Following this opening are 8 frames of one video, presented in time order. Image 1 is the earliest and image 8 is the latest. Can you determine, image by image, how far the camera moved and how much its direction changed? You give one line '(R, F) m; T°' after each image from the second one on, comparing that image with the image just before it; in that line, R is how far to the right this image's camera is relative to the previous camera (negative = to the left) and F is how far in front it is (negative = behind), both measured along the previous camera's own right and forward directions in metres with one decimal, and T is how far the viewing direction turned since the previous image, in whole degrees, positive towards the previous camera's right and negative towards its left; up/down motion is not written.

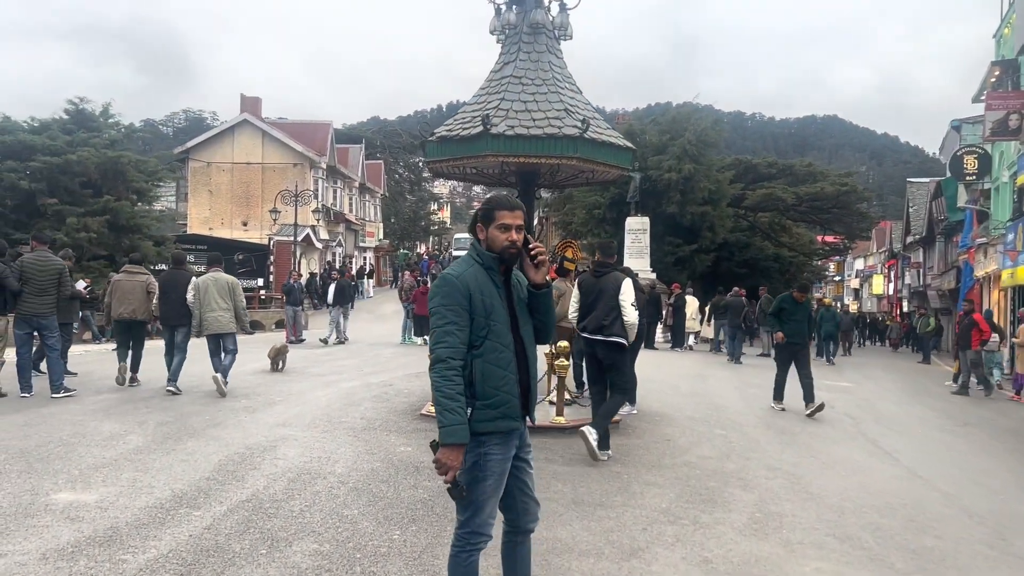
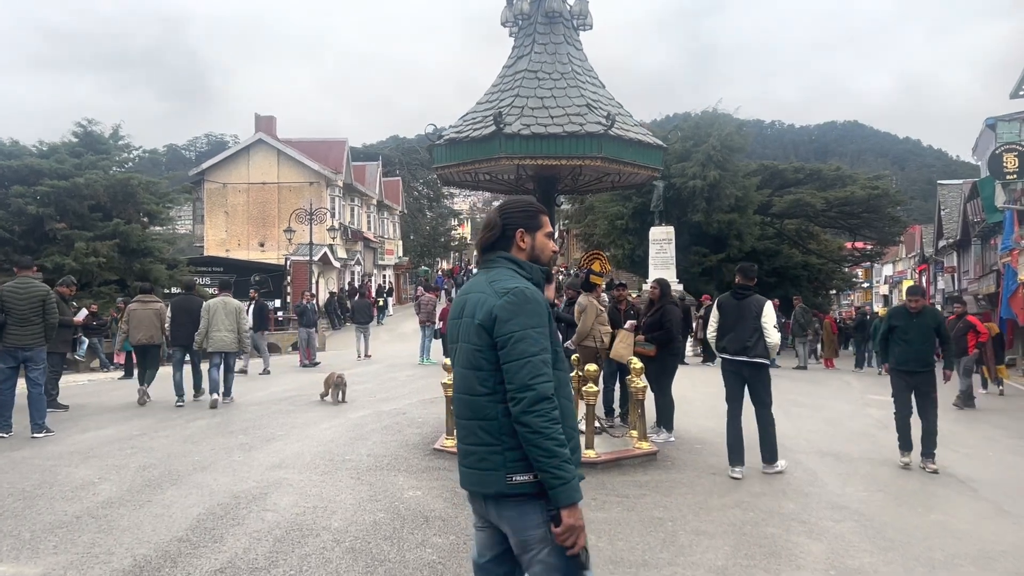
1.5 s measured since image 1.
(0.0, +1.0) m; -2°
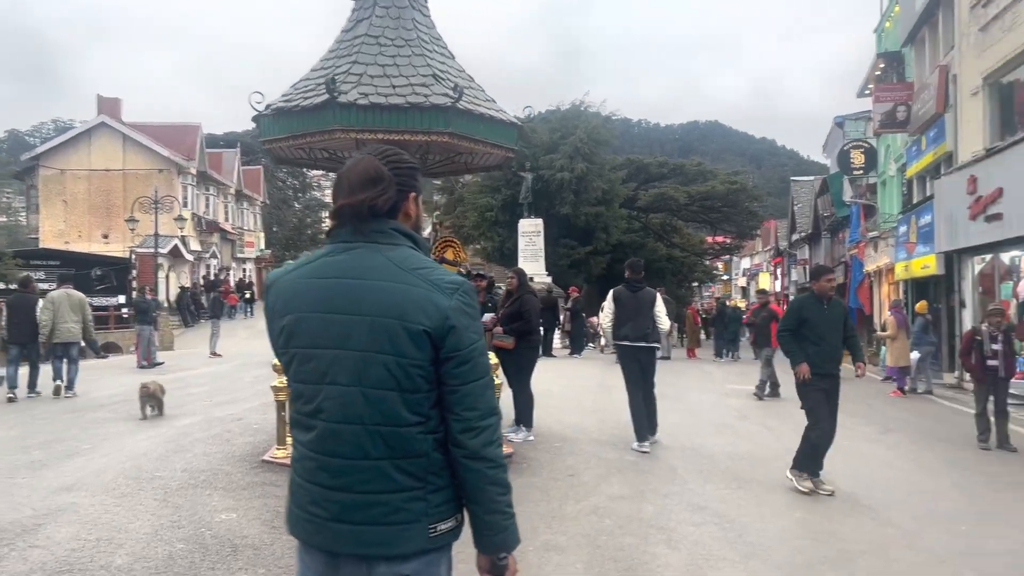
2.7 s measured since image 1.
(+0.3, +0.7) m; +9°
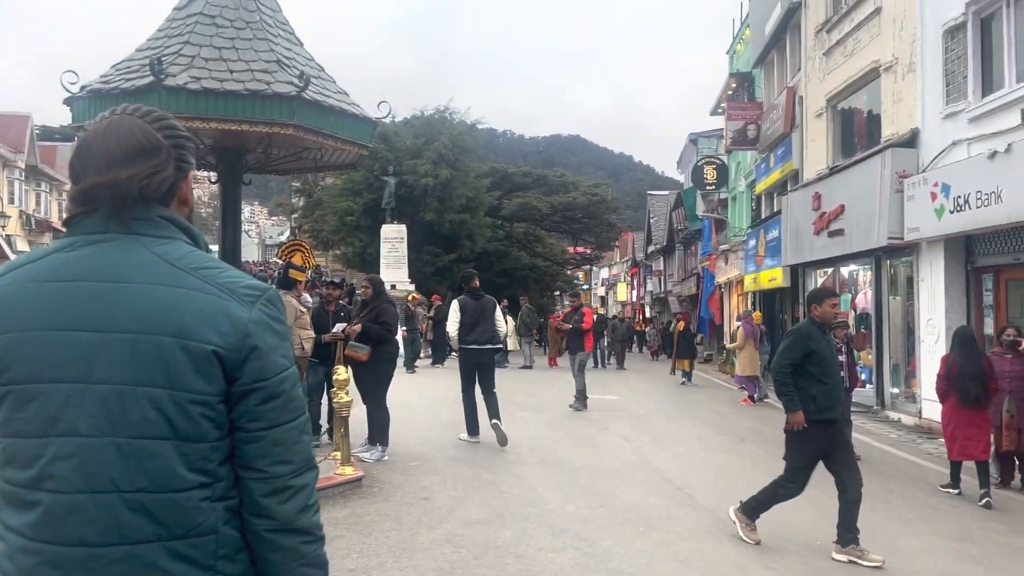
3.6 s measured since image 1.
(+0.1, +0.5) m; +9°
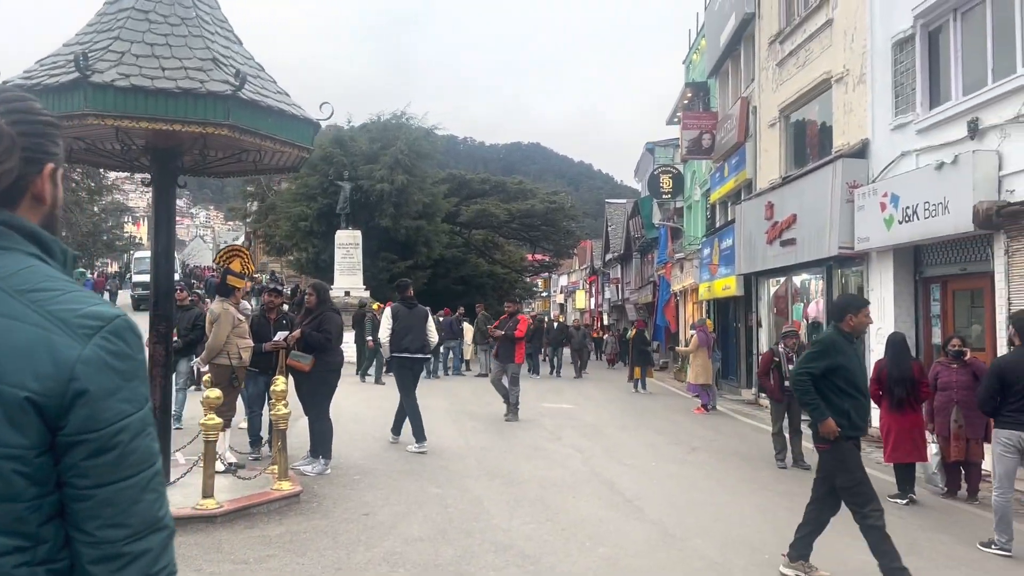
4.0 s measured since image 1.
(+0.1, +0.2) m; +3°
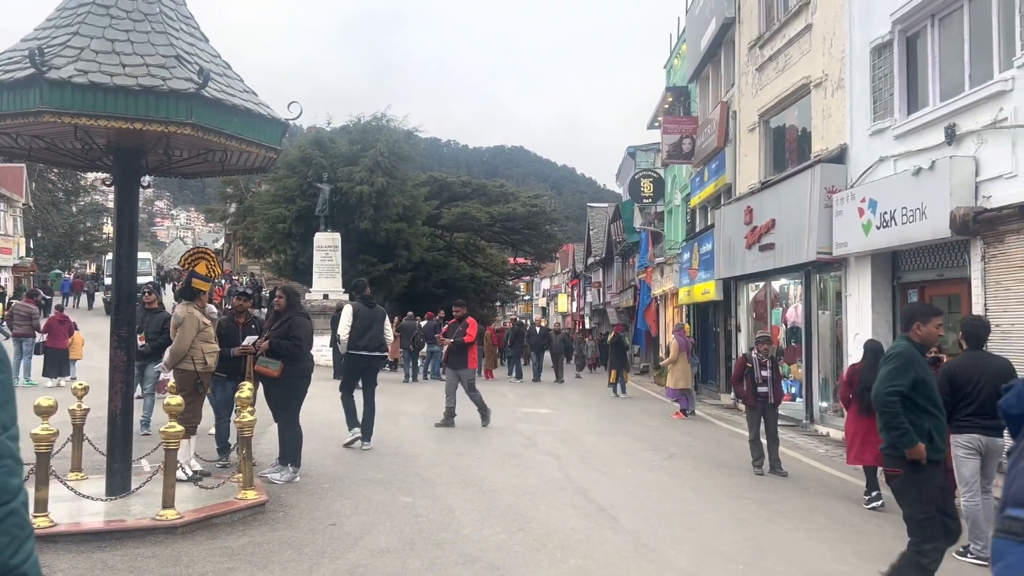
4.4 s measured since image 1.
(+0.1, +0.1) m; +1°
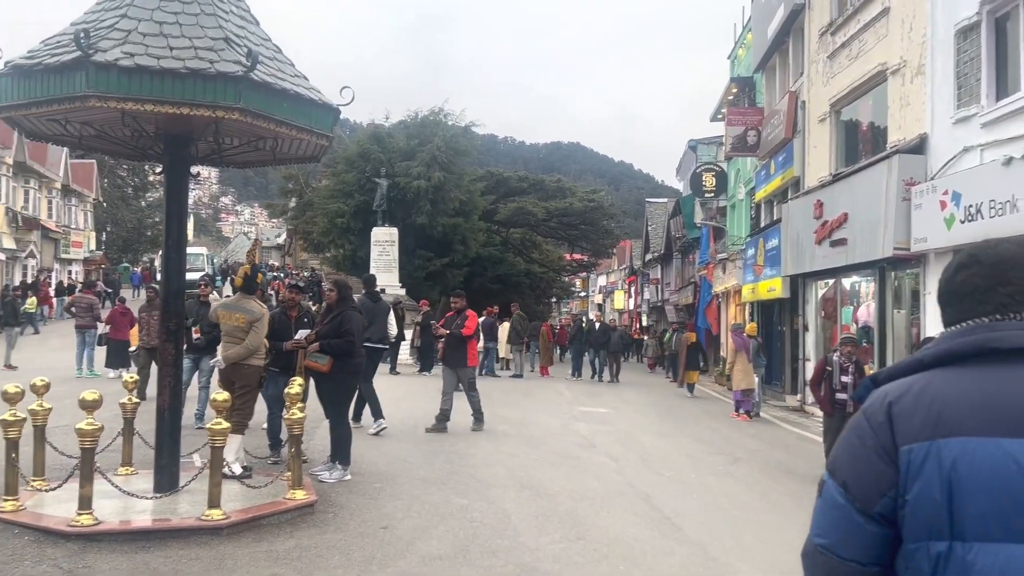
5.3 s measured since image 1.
(0.0, +0.4) m; -4°
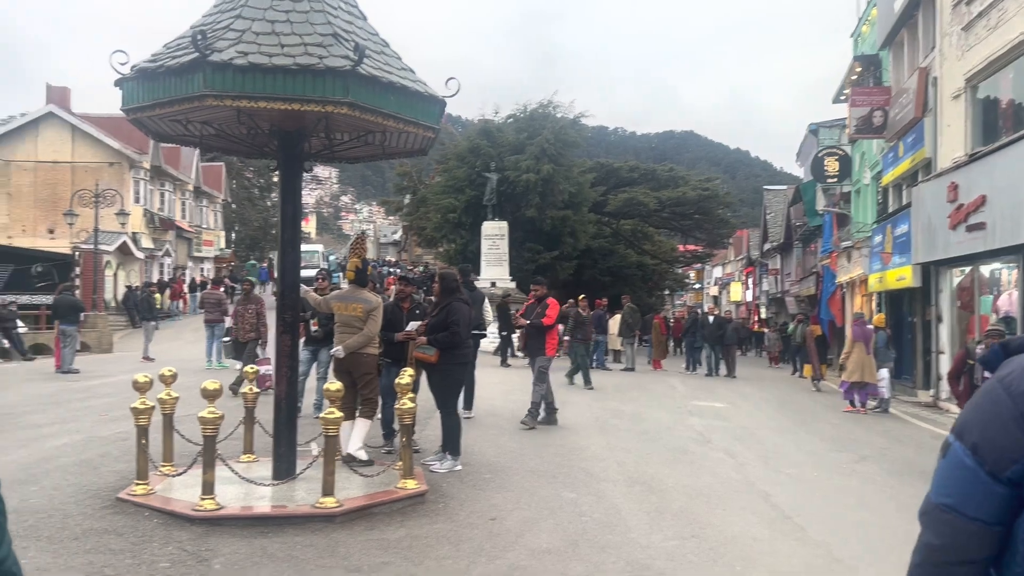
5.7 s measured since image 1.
(0.0, +0.1) m; -8°
